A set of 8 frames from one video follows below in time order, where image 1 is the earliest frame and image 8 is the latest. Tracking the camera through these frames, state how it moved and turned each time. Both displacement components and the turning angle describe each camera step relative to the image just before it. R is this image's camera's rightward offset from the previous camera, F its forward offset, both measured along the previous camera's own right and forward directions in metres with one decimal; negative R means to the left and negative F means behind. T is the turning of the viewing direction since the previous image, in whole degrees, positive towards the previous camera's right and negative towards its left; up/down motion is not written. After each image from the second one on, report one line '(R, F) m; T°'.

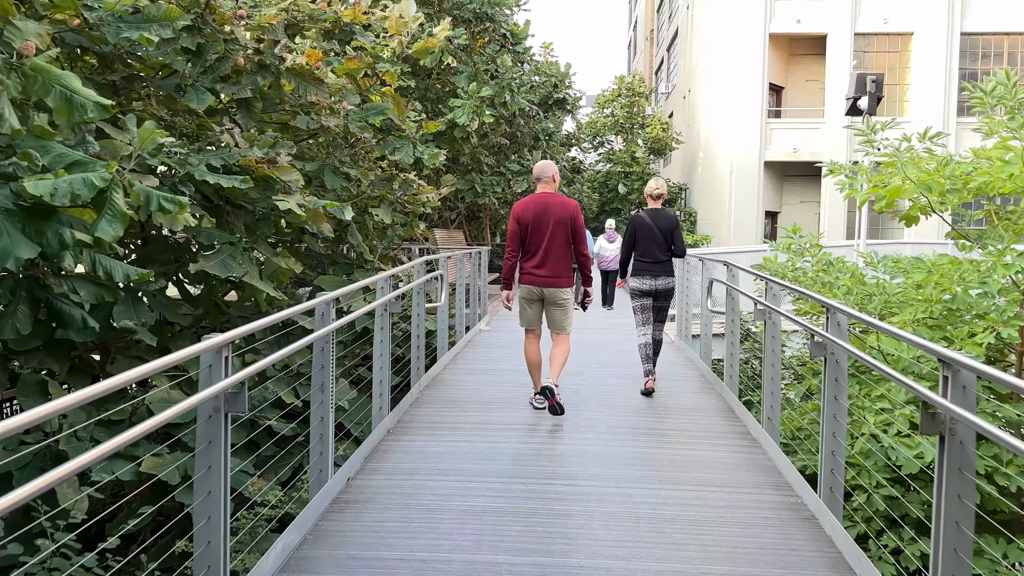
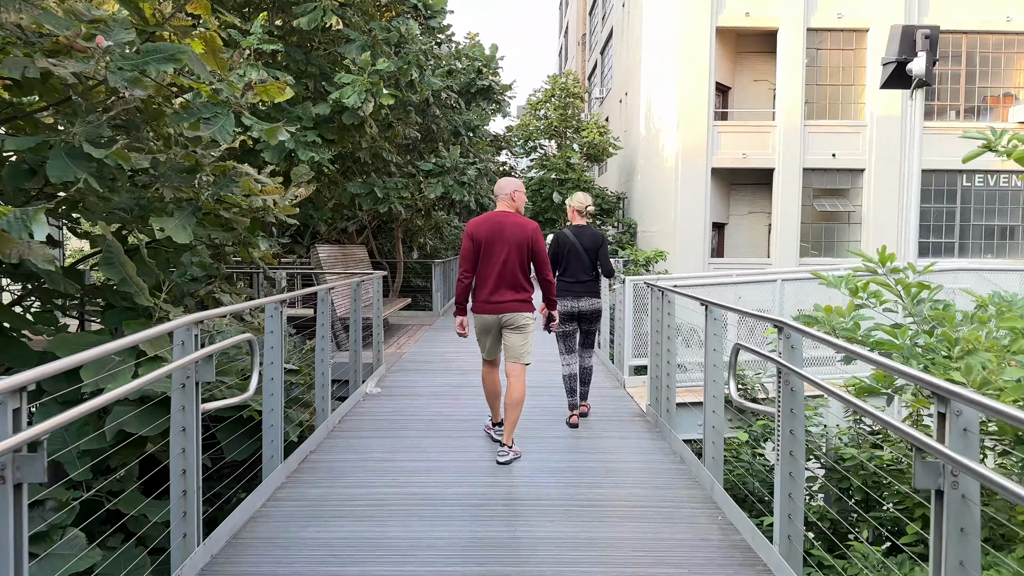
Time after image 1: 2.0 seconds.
(+0.3, +2.7) m; +5°
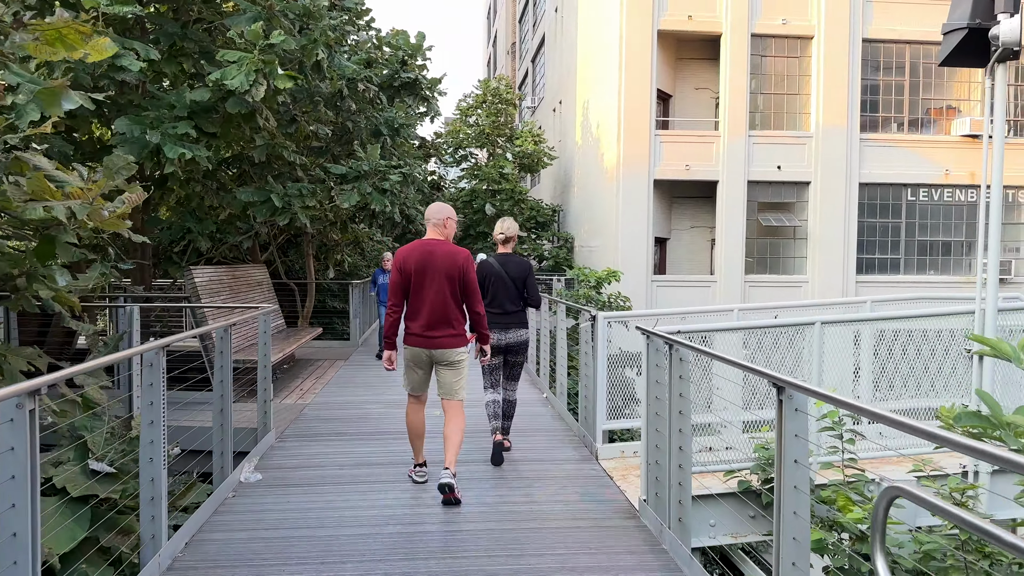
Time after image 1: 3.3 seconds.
(0.0, +1.7) m; +5°
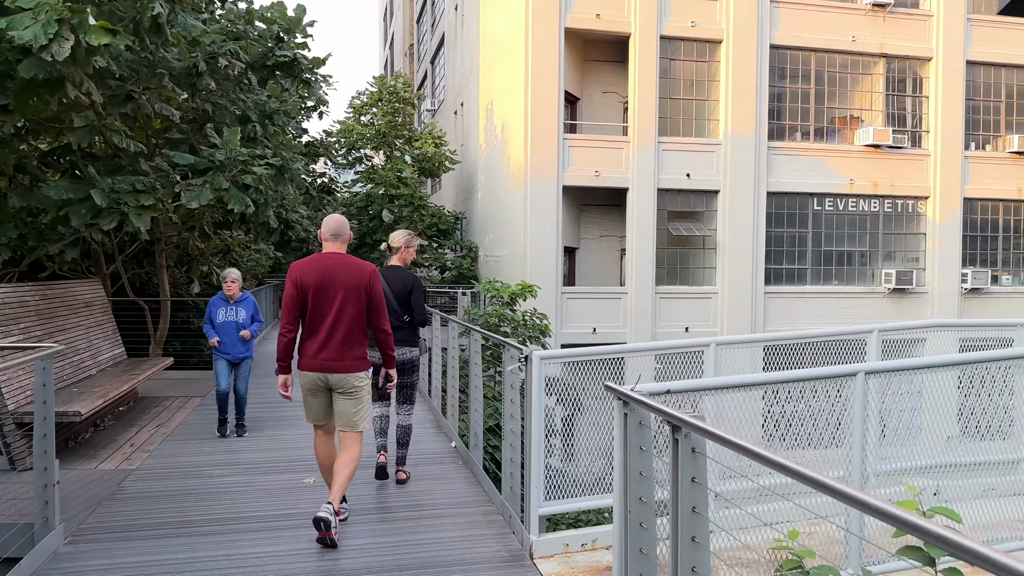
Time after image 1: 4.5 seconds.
(0.0, +1.4) m; +7°
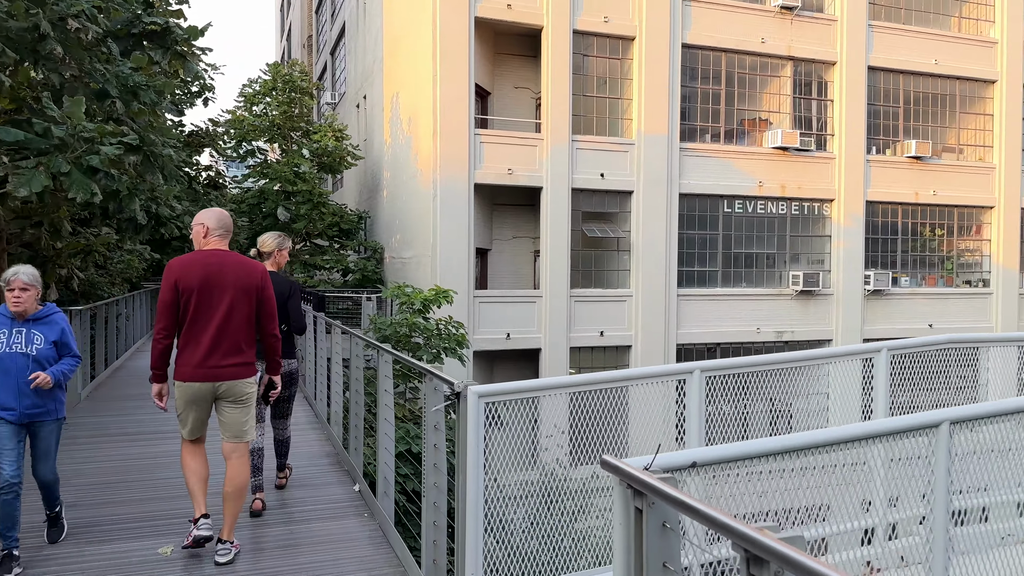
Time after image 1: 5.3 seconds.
(-0.1, +0.9) m; +7°
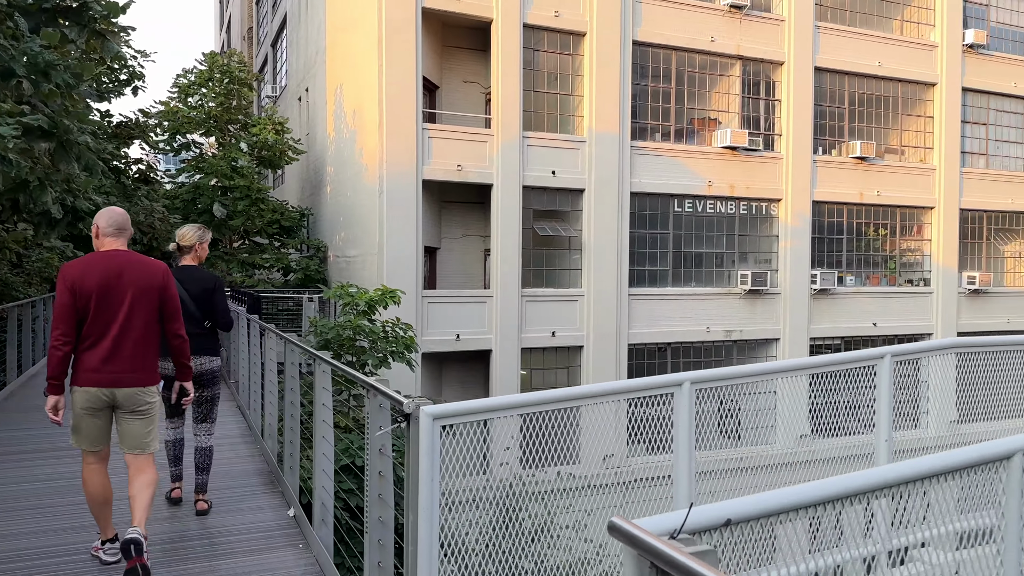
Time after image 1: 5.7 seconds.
(0.0, +0.4) m; +4°
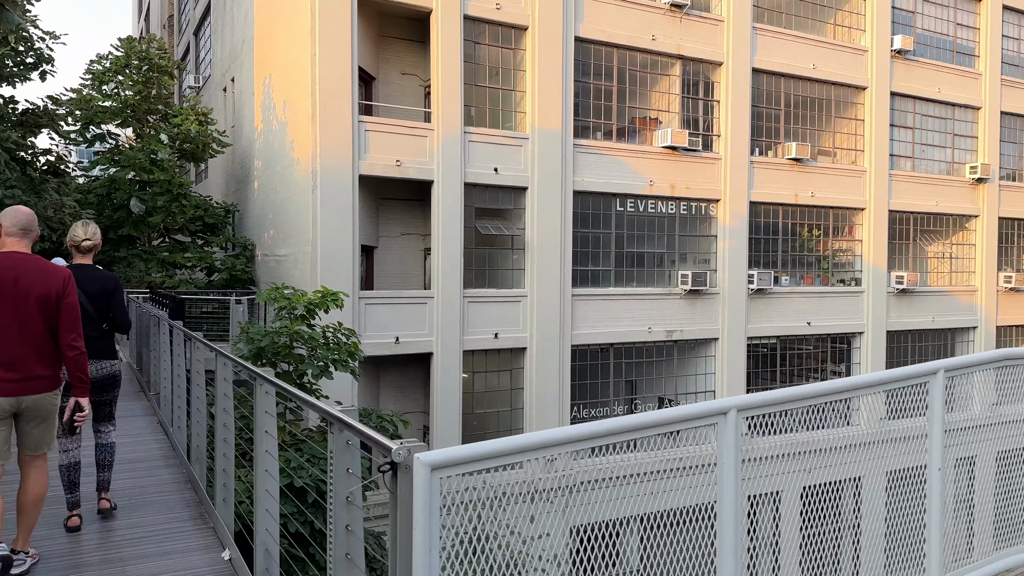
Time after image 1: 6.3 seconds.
(-0.2, +0.5) m; +5°
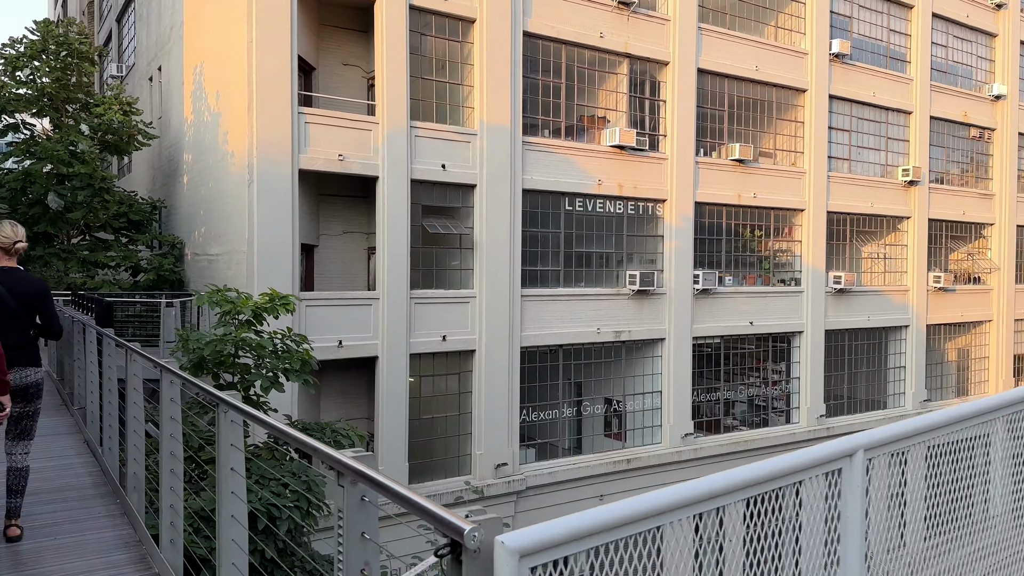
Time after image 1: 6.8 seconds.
(-0.3, +0.5) m; +5°
